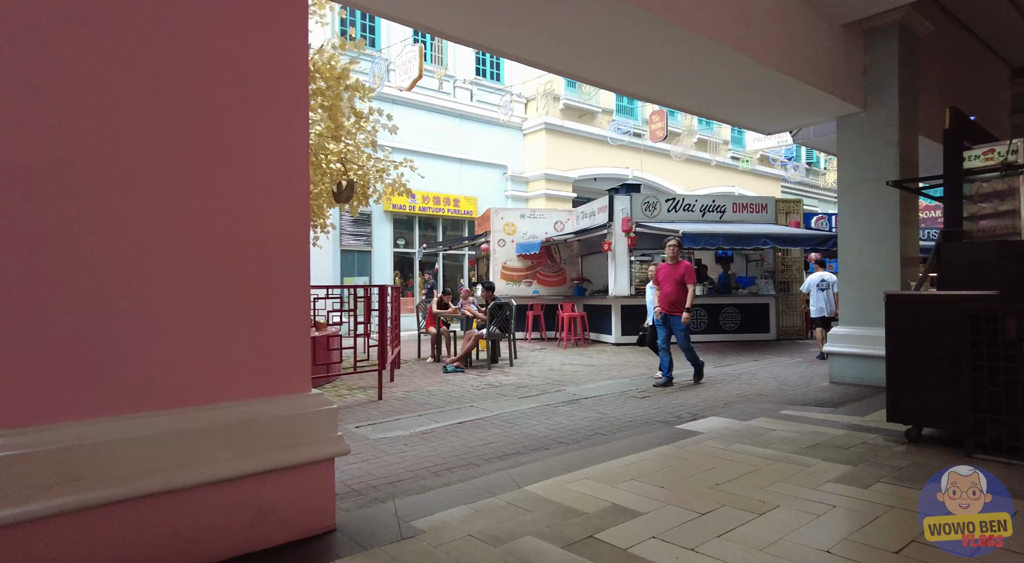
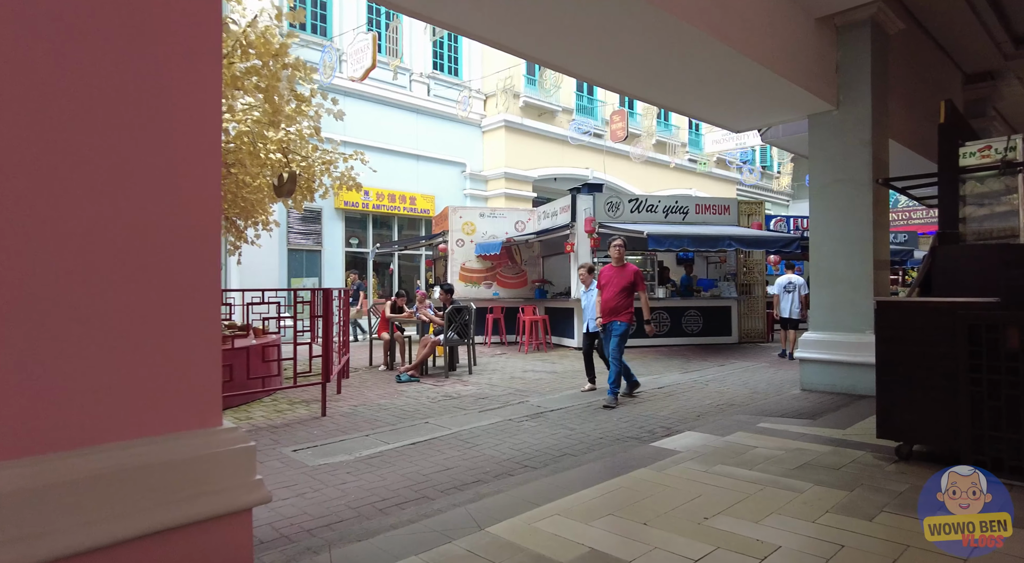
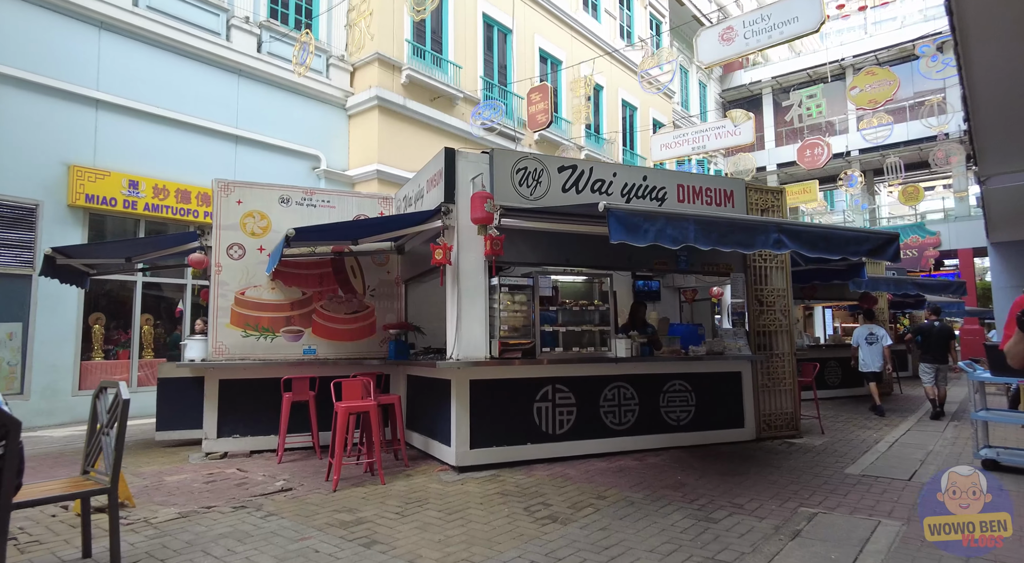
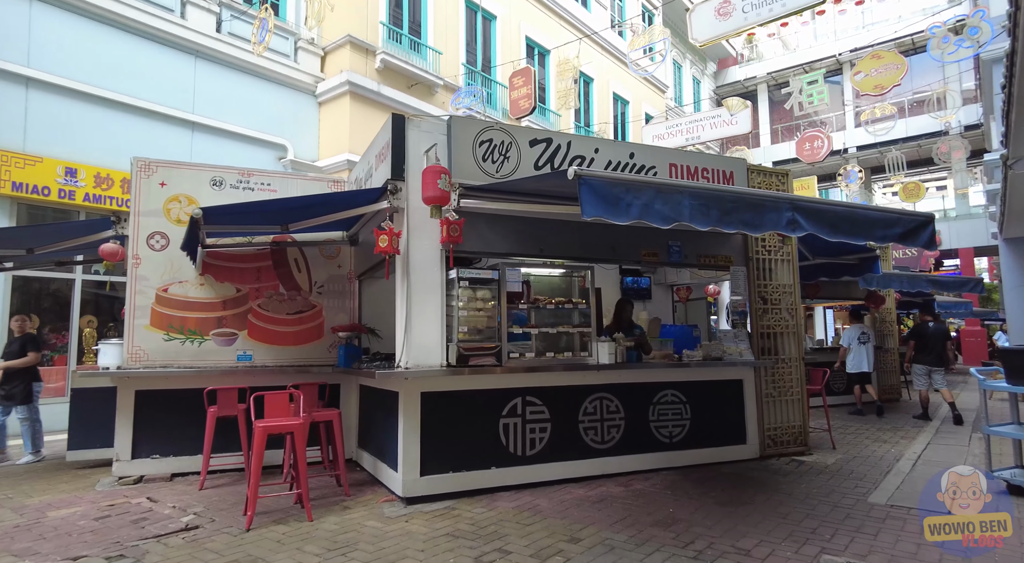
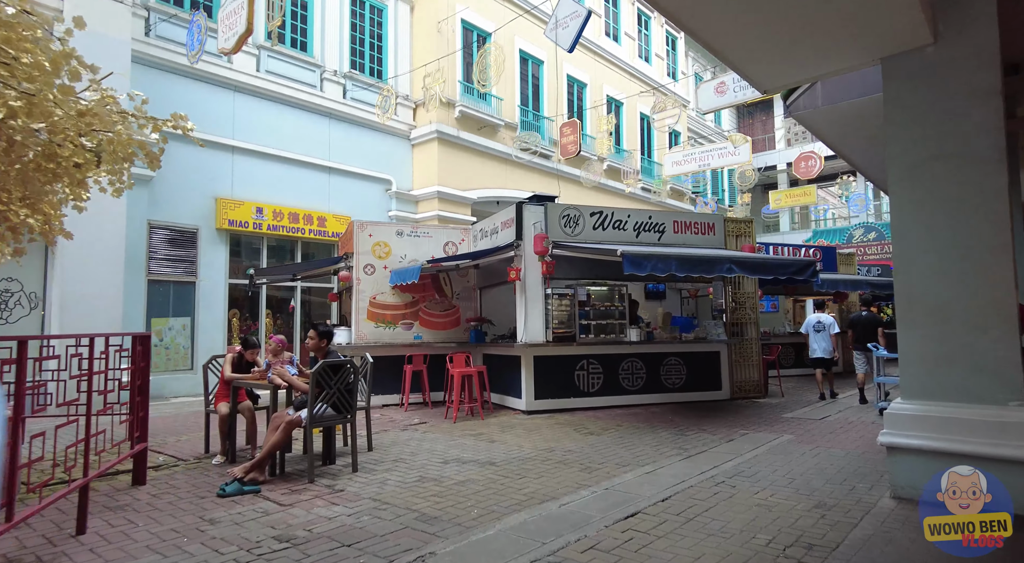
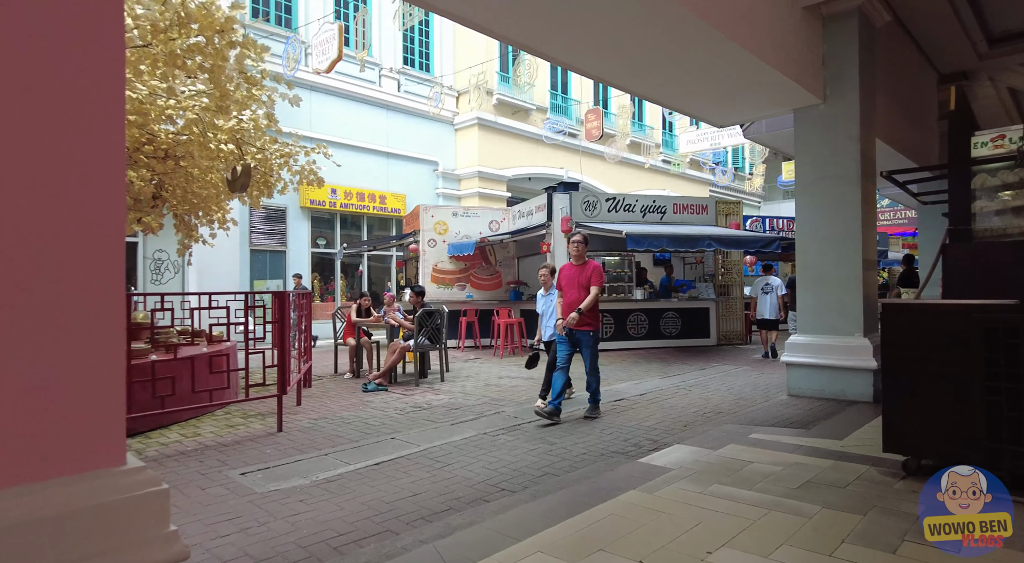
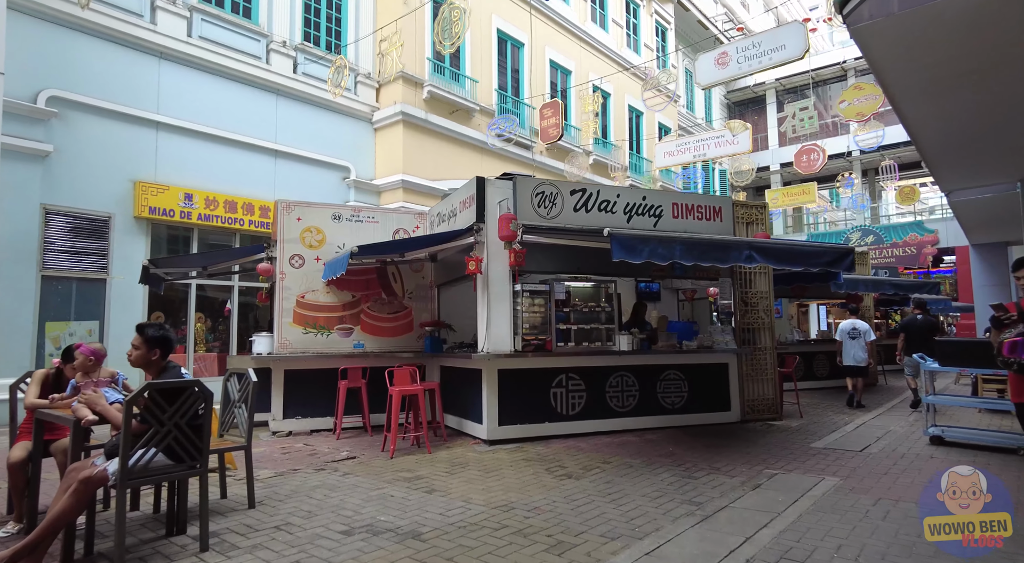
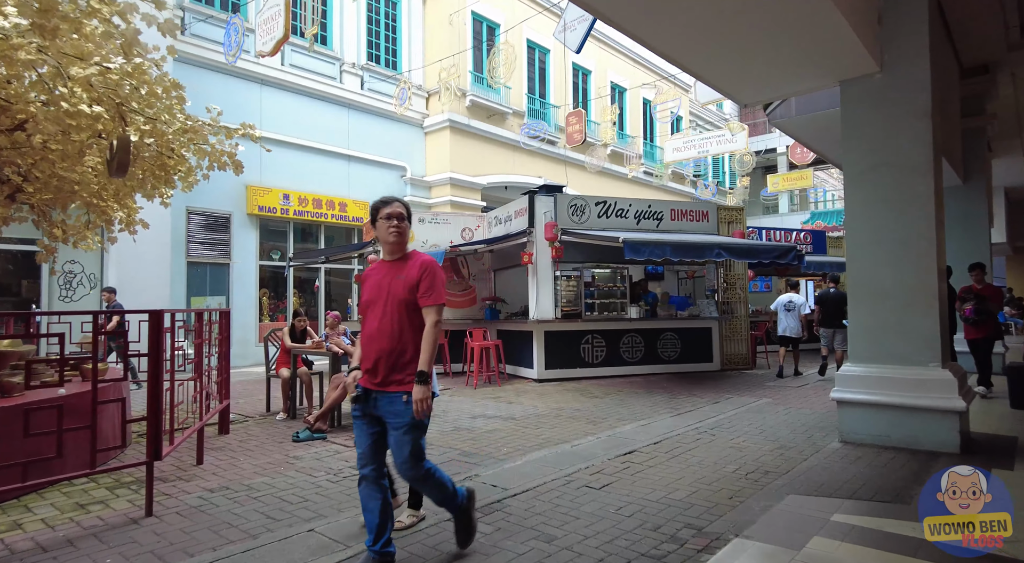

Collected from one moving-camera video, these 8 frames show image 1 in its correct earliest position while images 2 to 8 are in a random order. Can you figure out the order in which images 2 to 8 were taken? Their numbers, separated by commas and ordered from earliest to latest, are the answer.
2, 6, 8, 5, 7, 3, 4
